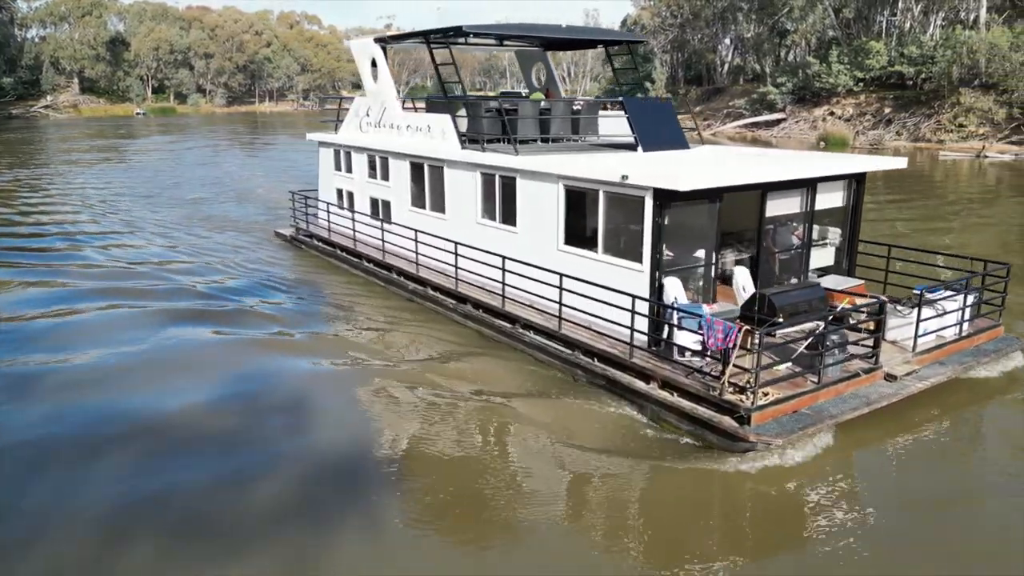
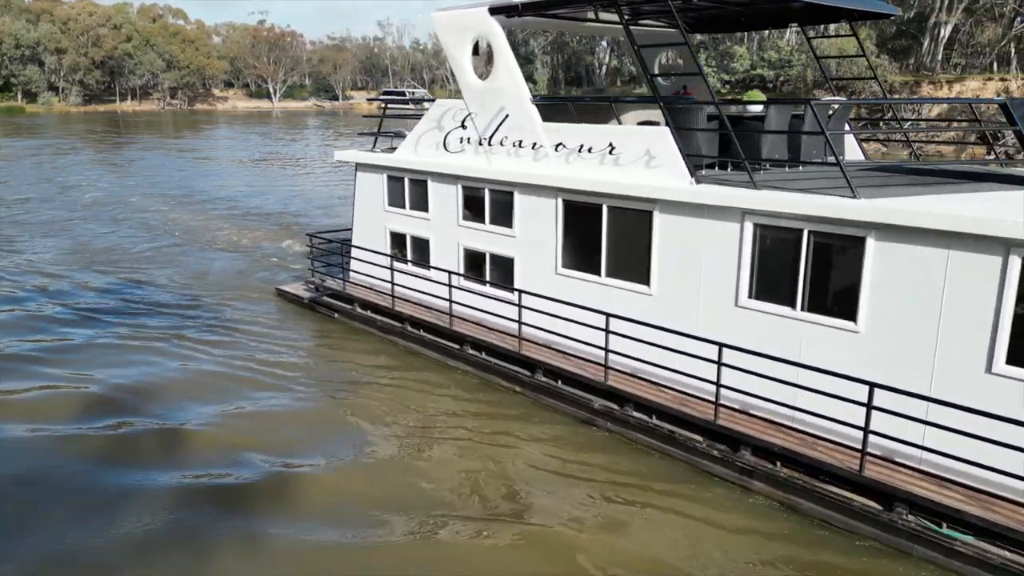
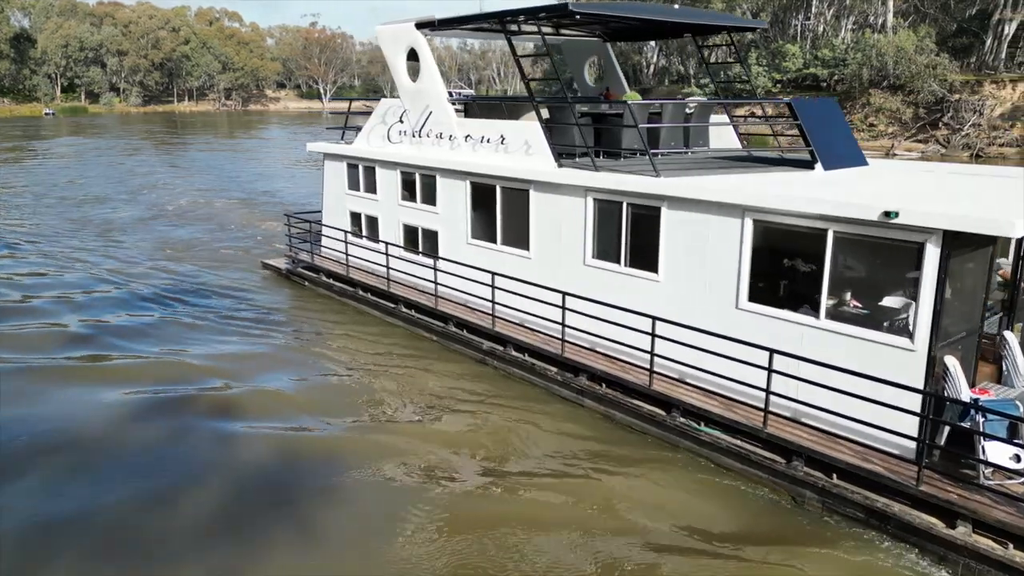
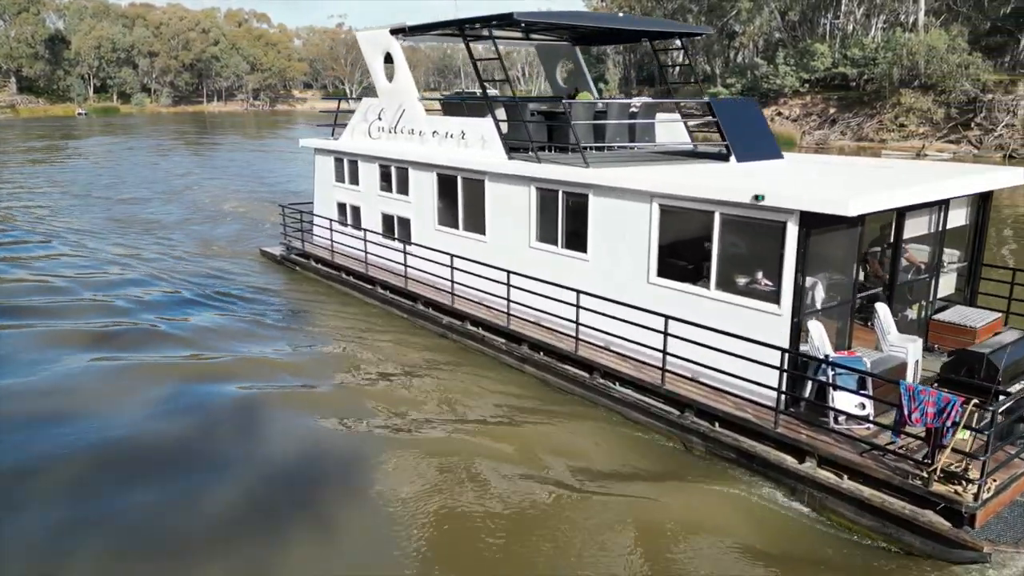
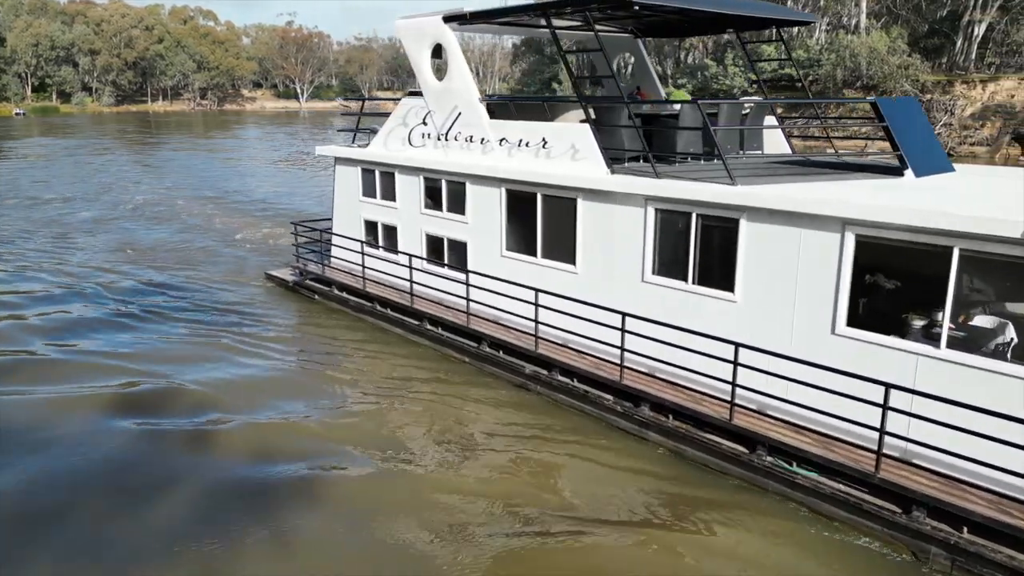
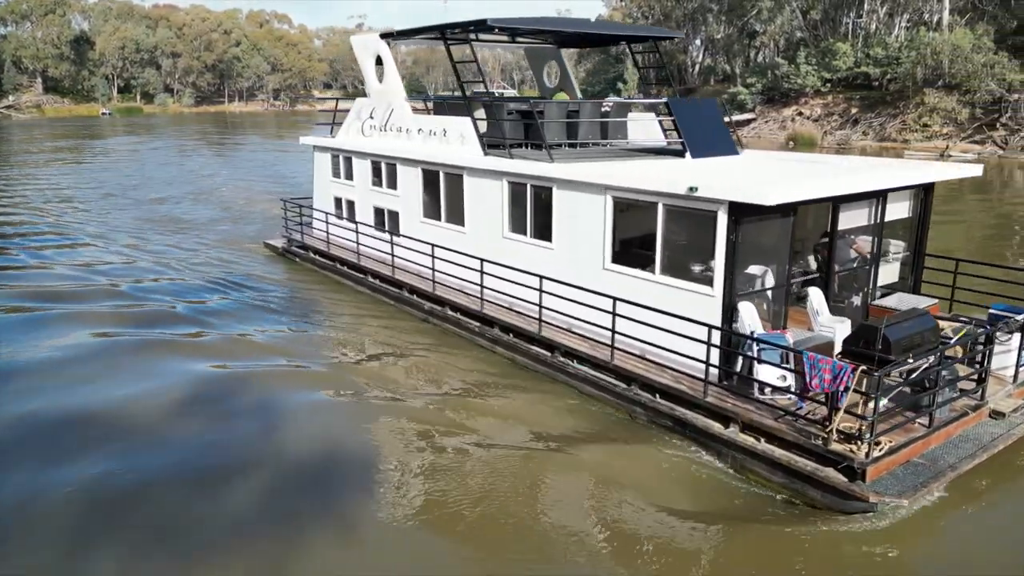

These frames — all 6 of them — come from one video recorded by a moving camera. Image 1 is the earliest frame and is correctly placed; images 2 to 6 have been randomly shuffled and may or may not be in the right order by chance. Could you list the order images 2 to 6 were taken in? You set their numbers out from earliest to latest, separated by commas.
6, 4, 3, 5, 2
